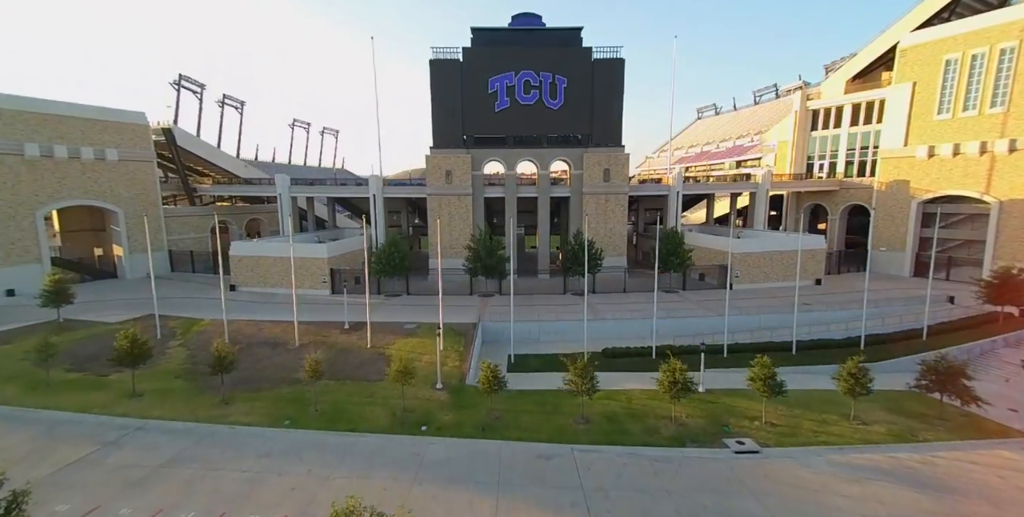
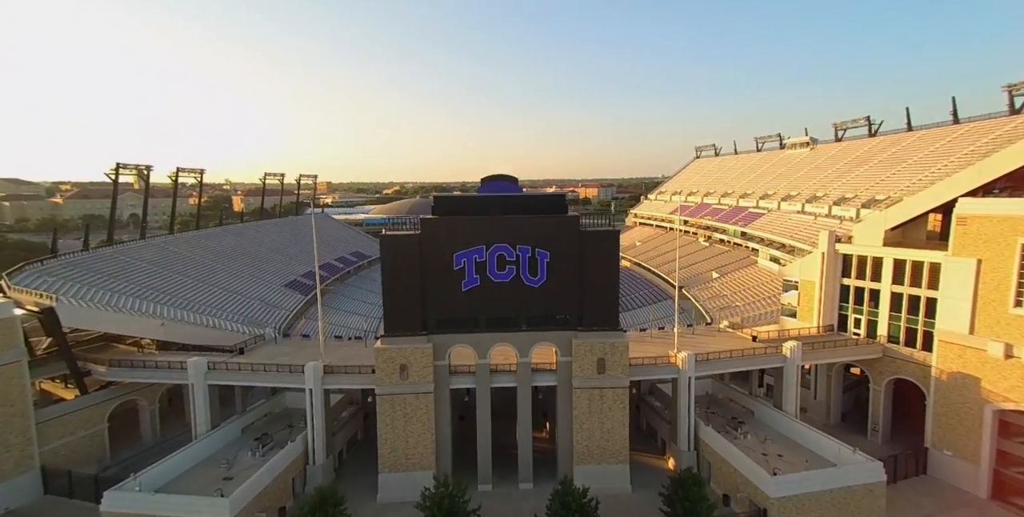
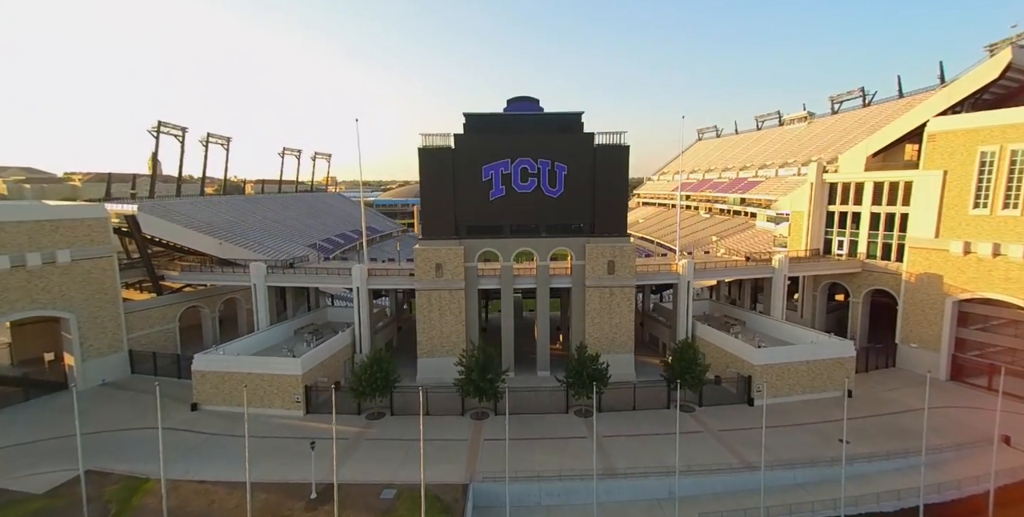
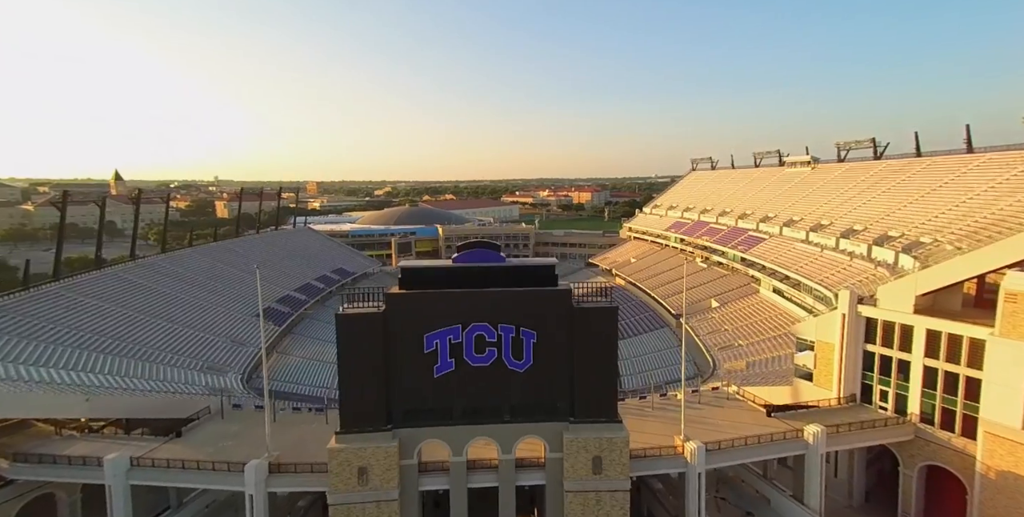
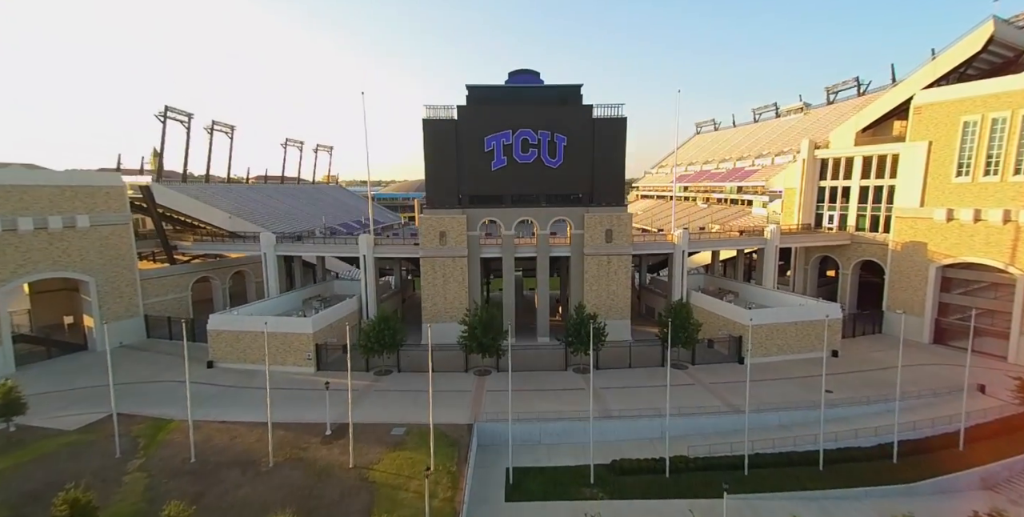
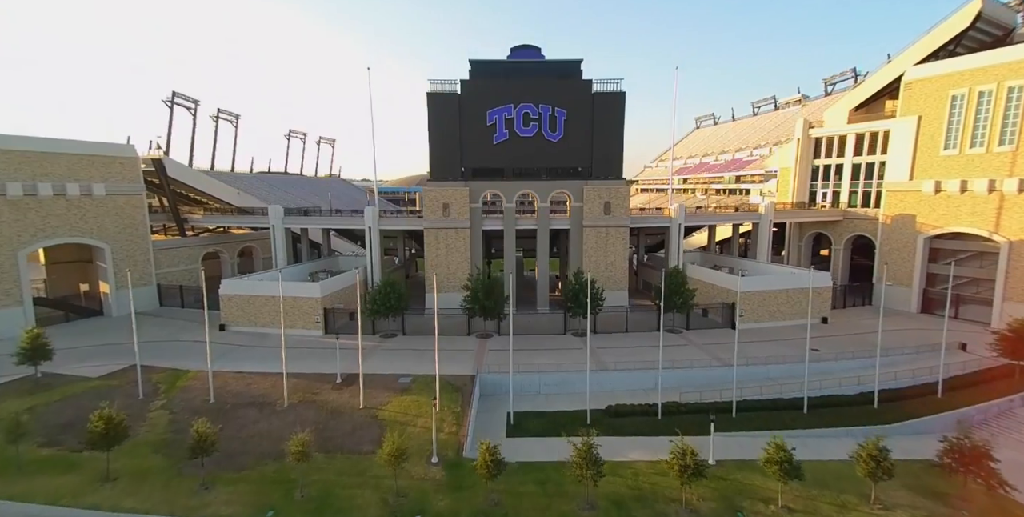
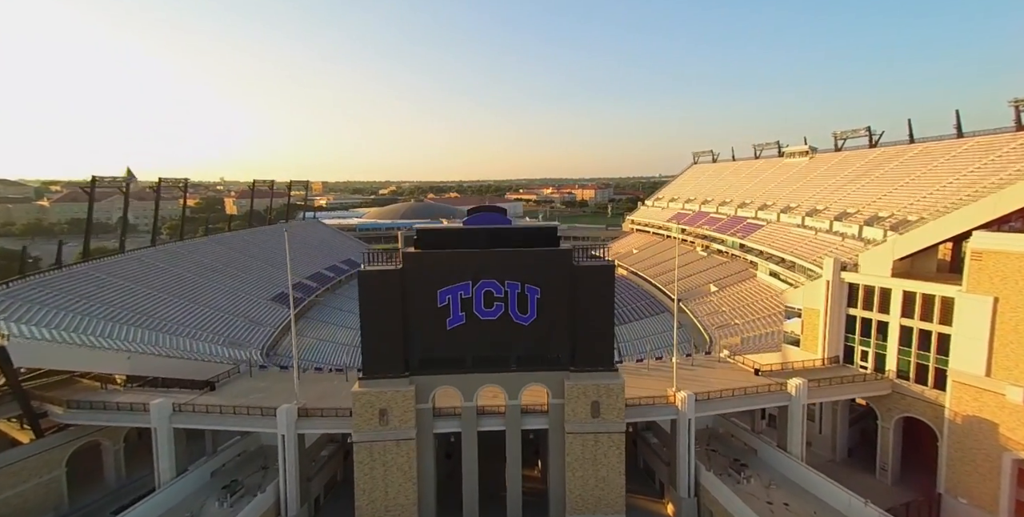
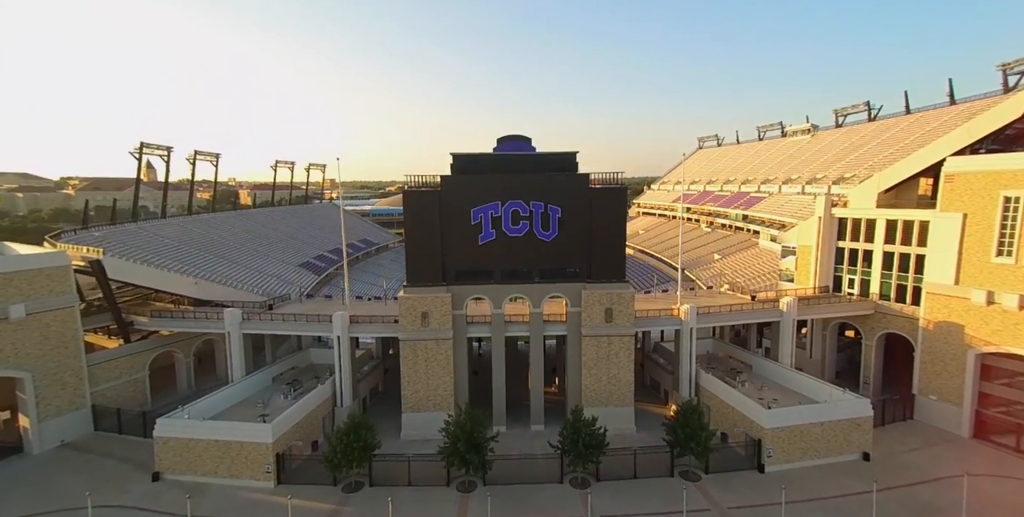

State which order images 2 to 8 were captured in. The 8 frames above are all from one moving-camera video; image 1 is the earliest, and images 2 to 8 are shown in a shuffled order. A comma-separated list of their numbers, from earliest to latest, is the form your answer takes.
6, 5, 3, 8, 2, 7, 4
